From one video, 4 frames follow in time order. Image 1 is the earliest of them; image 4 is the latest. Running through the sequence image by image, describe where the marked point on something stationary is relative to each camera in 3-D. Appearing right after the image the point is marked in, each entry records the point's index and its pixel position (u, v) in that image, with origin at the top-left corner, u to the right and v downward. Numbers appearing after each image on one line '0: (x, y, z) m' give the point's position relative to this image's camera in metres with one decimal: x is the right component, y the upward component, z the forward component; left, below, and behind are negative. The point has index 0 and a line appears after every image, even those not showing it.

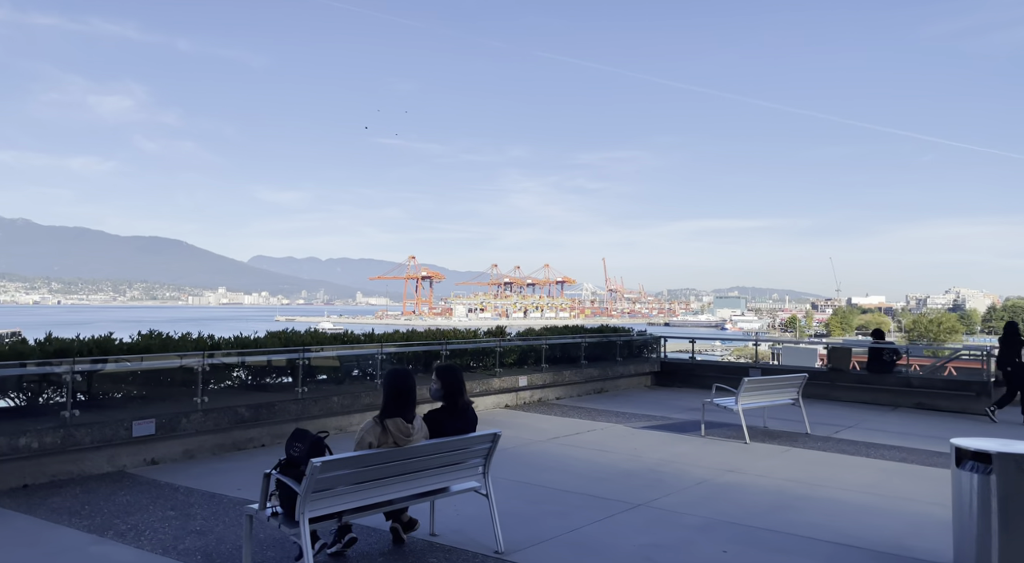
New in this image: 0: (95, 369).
0: (-4.1, -0.9, +8.5) m
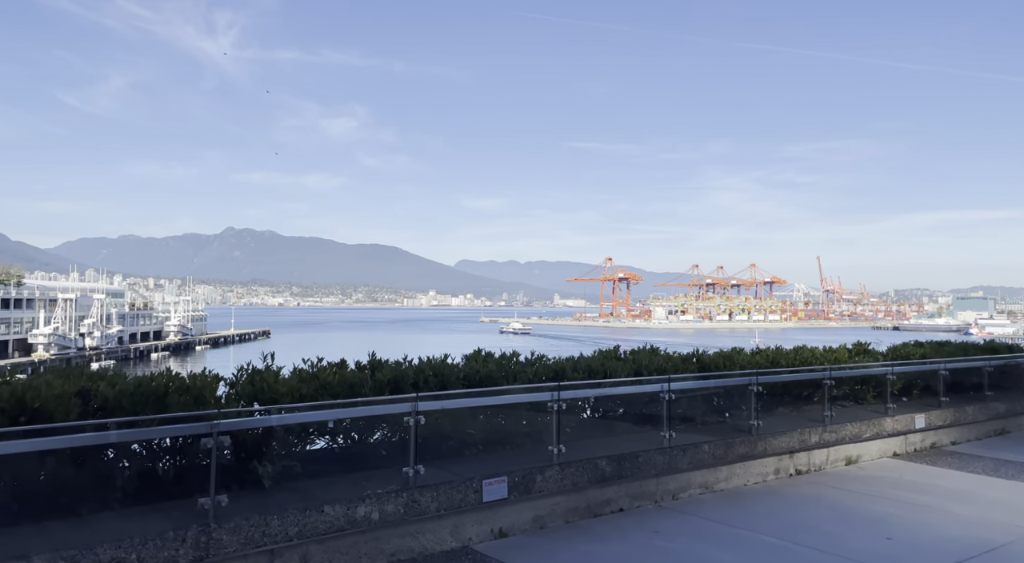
0: (-0.6, -1.0, +6.6) m
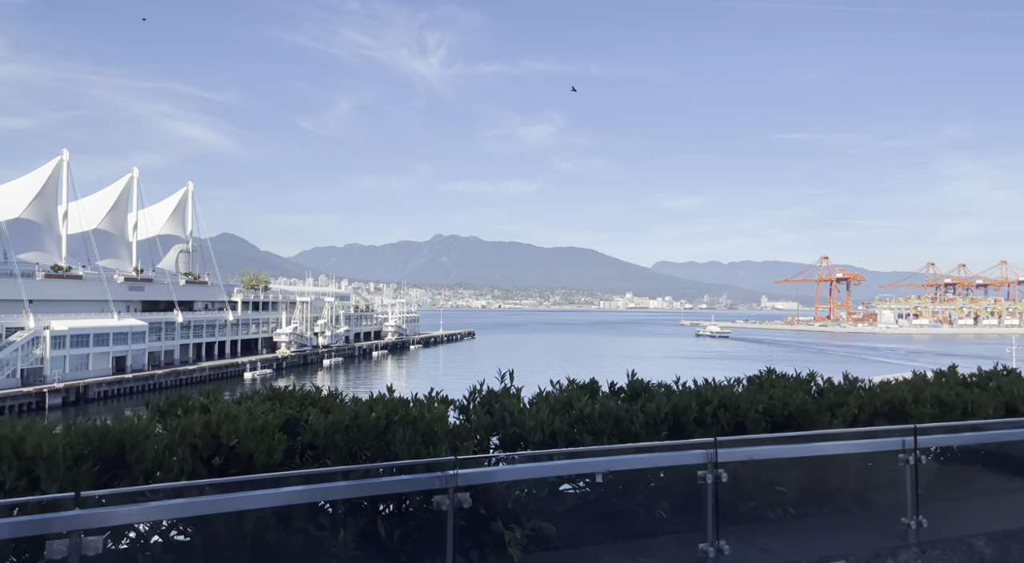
0: (+1.3, -1.0, +4.7) m
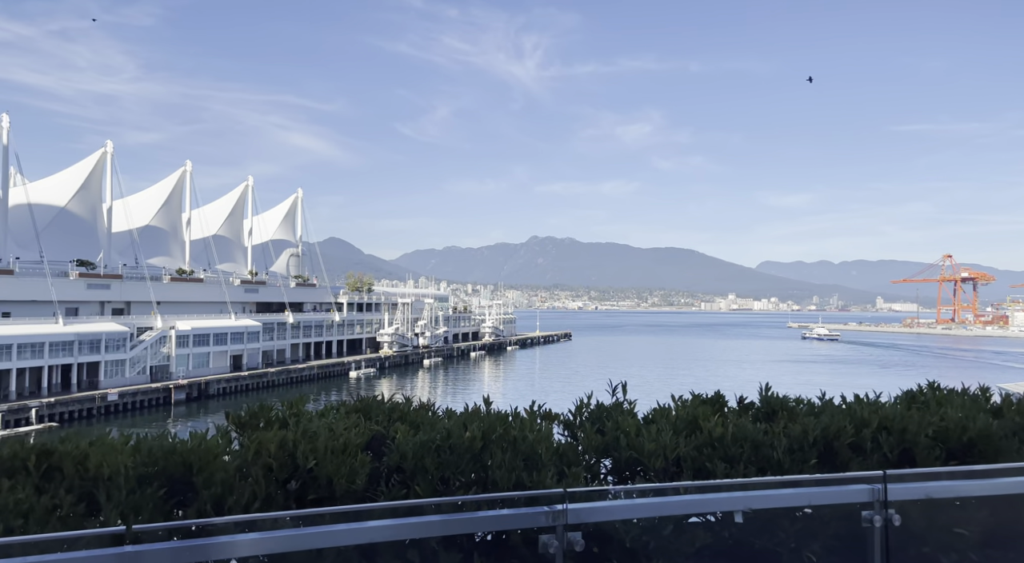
0: (+1.8, -1.0, +3.9) m
